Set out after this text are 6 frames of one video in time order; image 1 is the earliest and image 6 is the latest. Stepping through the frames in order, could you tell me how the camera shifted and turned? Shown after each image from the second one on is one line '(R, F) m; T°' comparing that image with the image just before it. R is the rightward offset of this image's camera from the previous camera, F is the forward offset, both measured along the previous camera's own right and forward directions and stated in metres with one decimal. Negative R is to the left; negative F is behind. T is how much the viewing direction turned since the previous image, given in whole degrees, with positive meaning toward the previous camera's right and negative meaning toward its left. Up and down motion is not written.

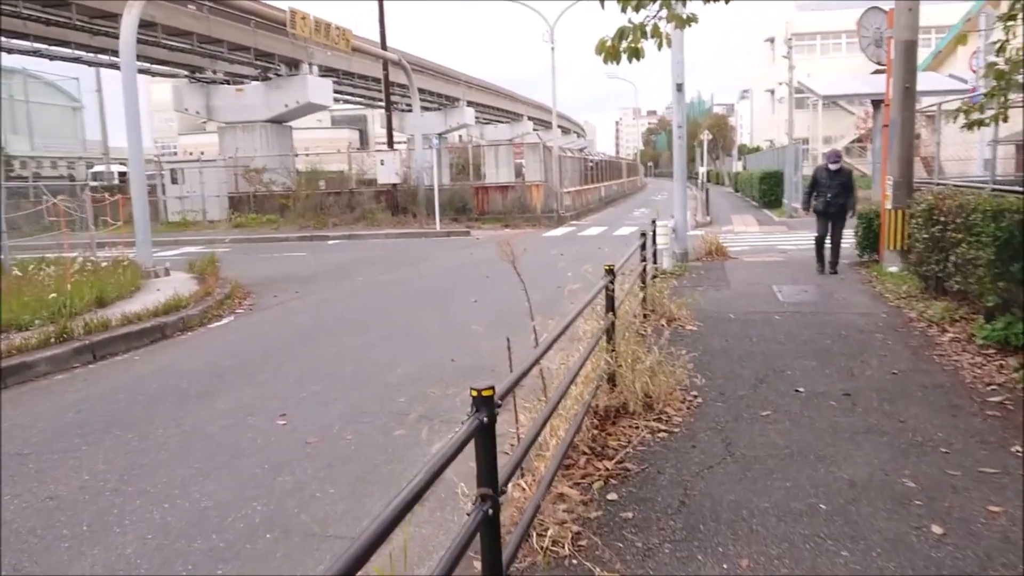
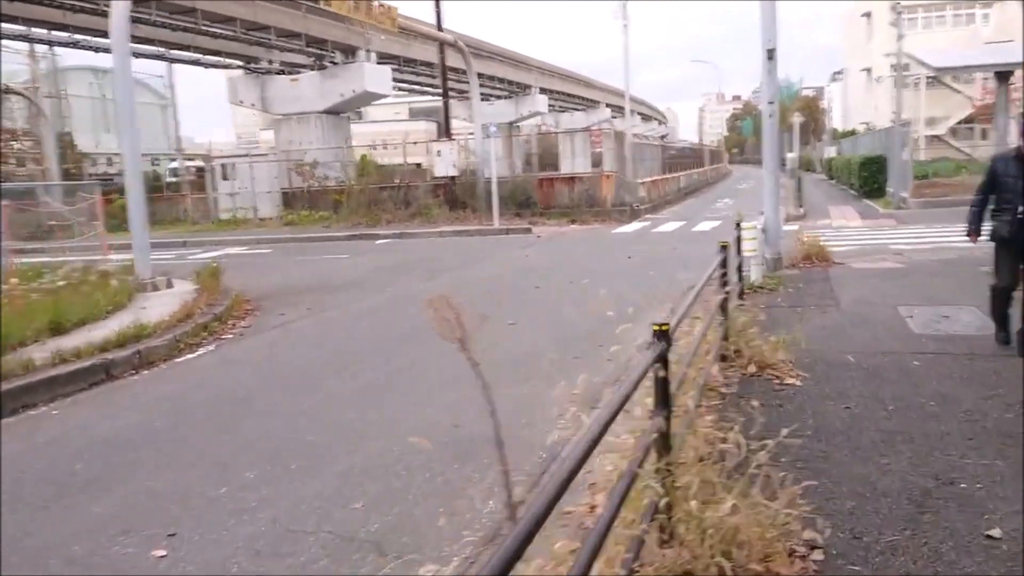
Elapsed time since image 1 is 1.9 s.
(+0.4, +2.3) m; -5°
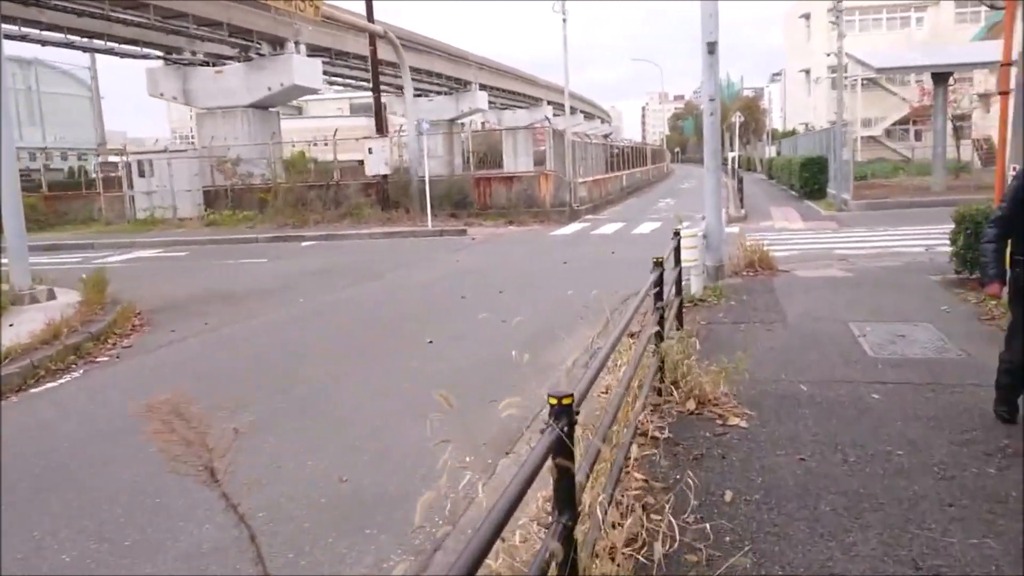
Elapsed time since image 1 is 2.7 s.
(+0.3, +0.9) m; +4°
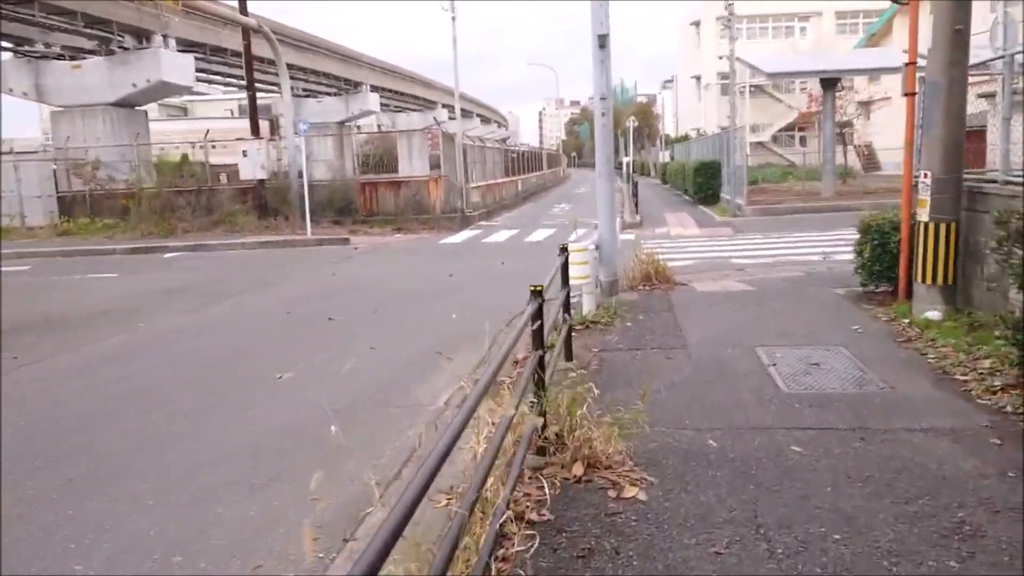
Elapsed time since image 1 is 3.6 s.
(+0.3, +1.1) m; +7°
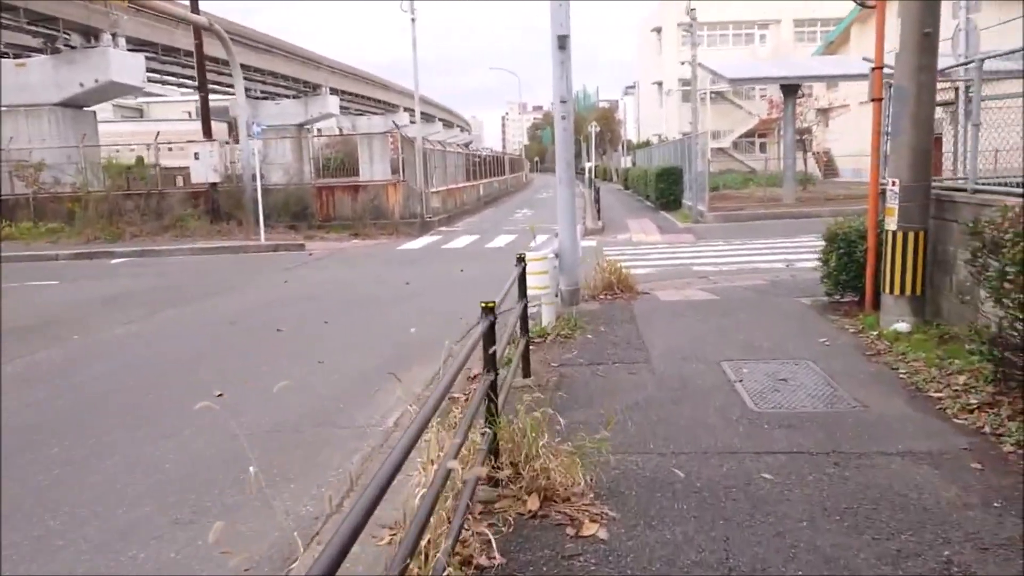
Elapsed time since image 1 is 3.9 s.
(+0.1, +0.4) m; +2°
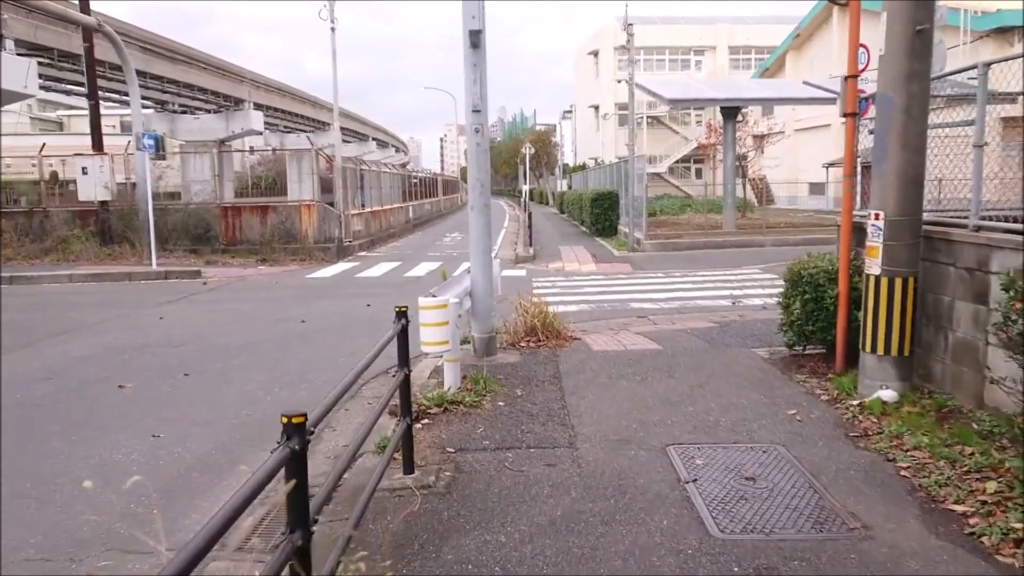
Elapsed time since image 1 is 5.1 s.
(+0.3, +1.6) m; +4°
